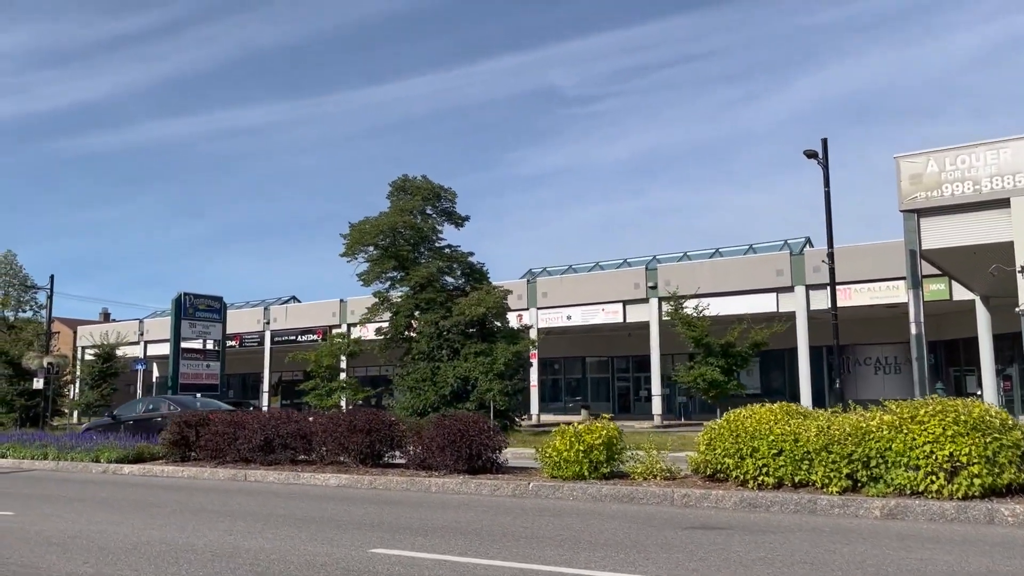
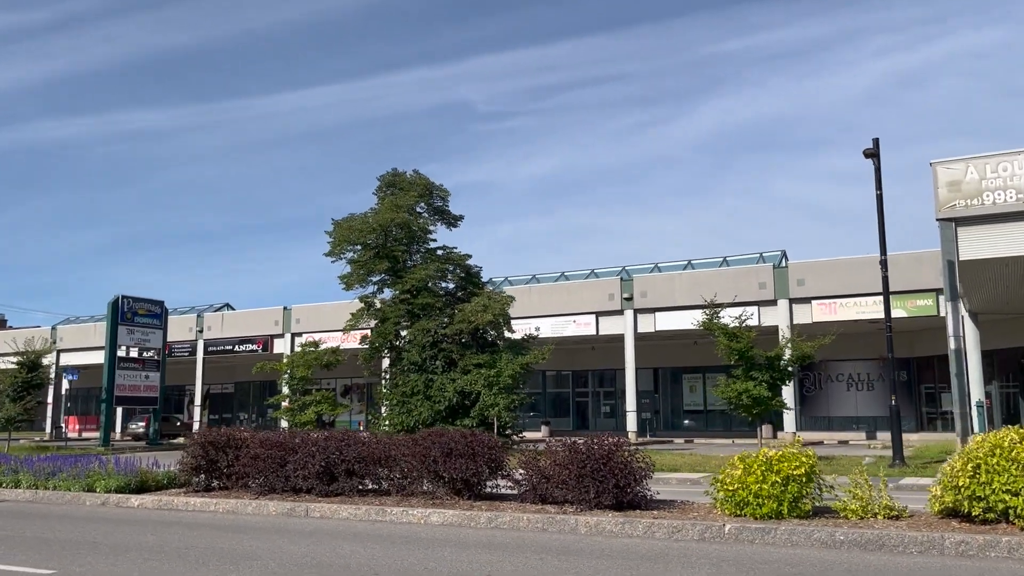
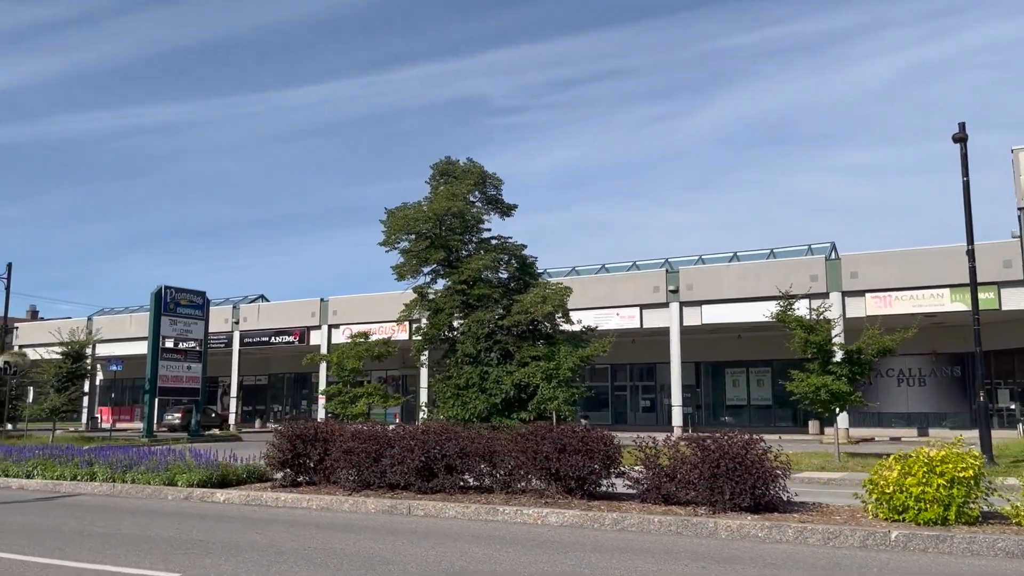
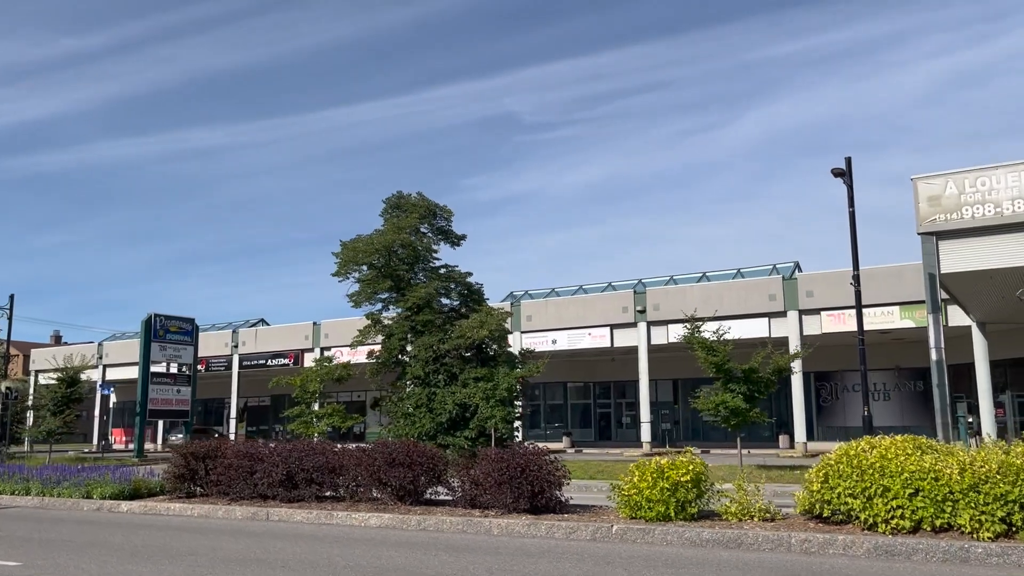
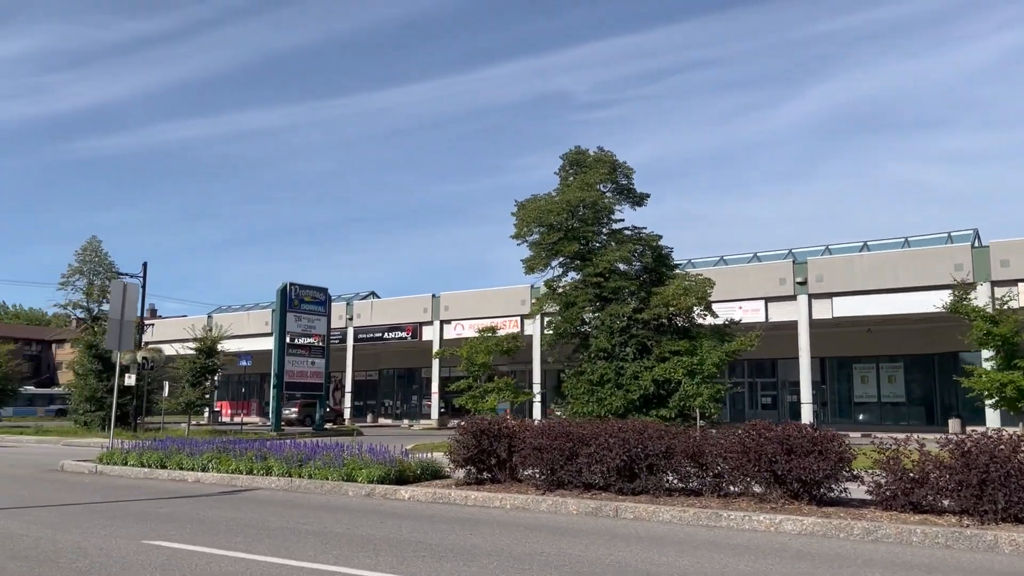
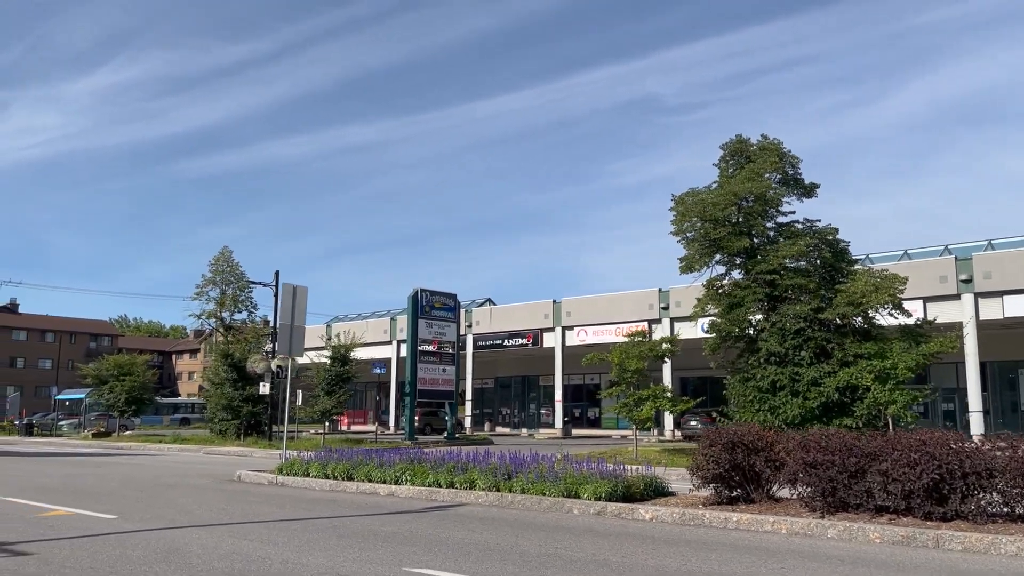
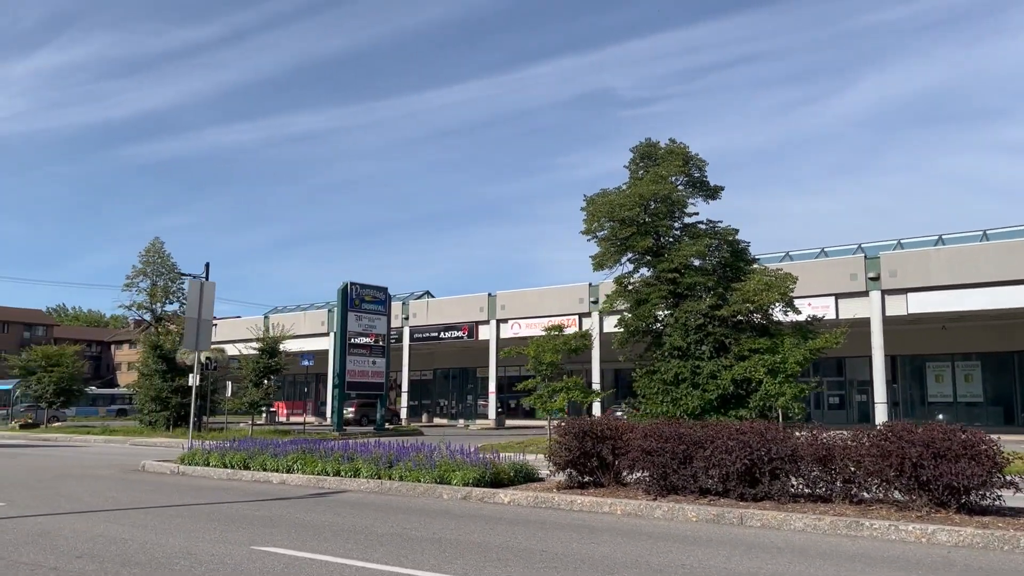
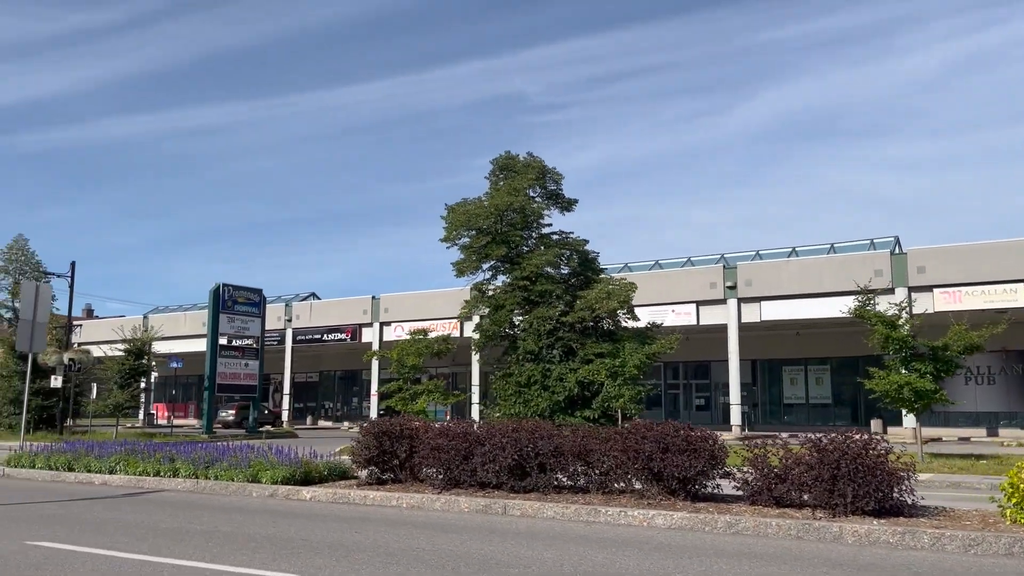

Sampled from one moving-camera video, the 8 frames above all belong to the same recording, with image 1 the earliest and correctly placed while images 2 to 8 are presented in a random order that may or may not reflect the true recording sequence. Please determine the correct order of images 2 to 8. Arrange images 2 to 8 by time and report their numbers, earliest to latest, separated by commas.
4, 2, 3, 8, 5, 7, 6
